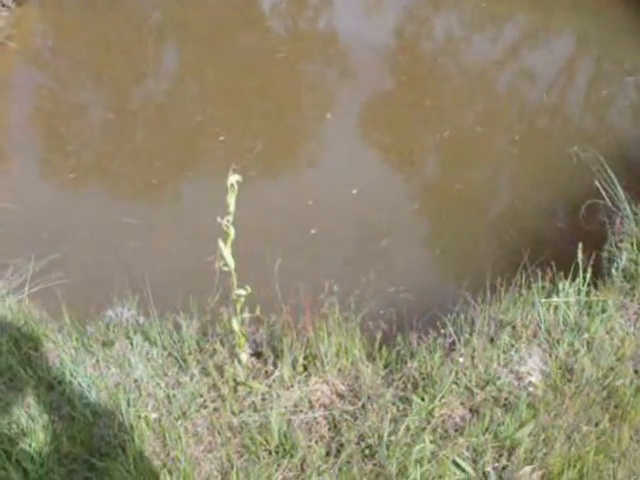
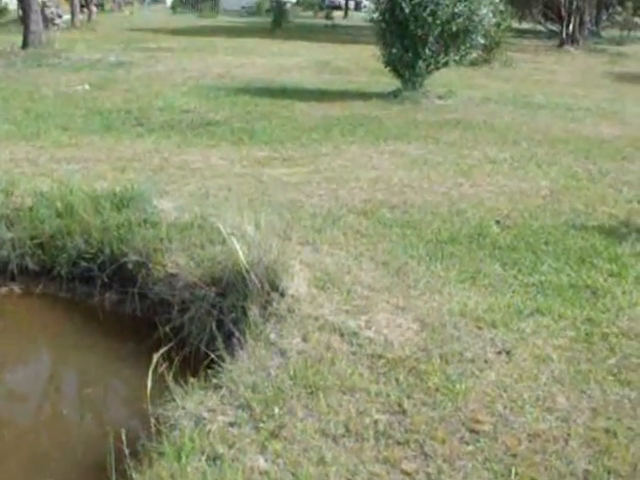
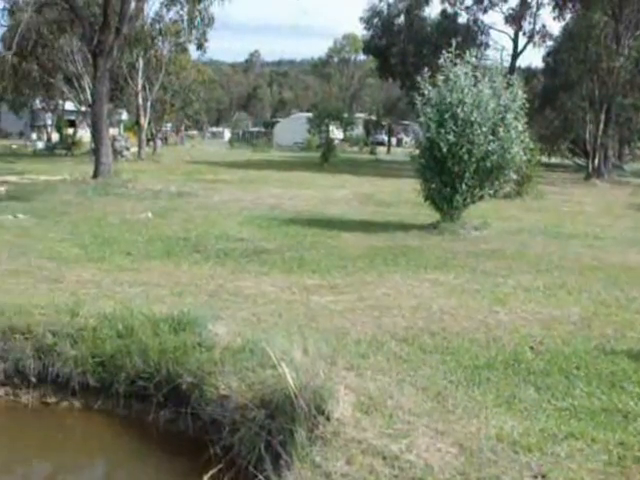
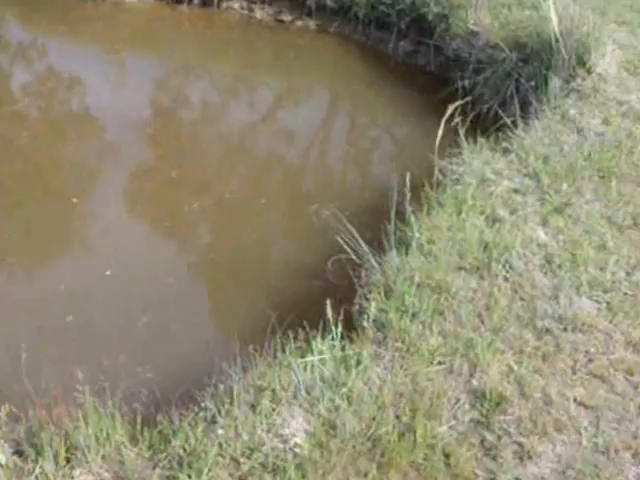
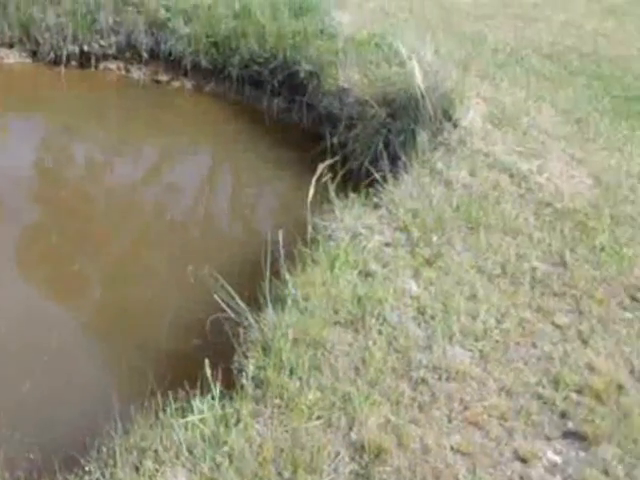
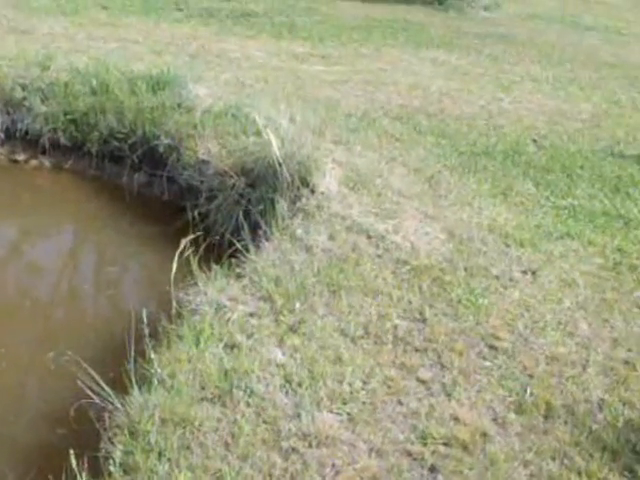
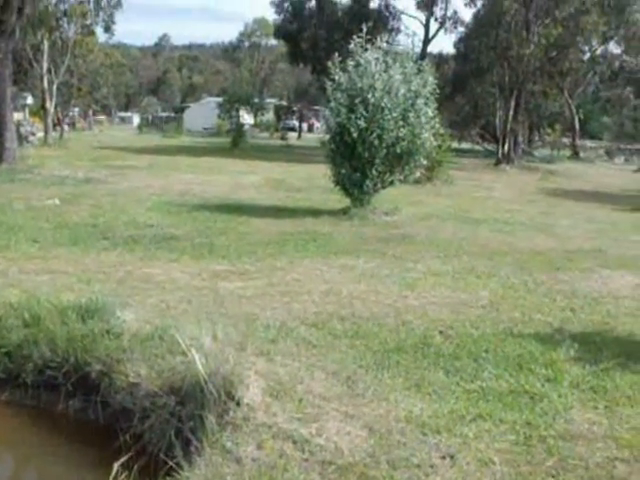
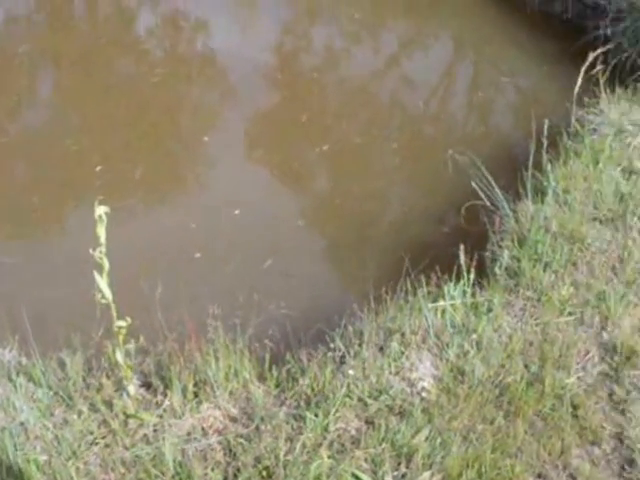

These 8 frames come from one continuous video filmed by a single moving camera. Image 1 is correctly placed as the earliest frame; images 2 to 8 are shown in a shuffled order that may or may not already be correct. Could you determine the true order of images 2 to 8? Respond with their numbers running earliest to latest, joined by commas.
8, 4, 5, 6, 2, 7, 3
